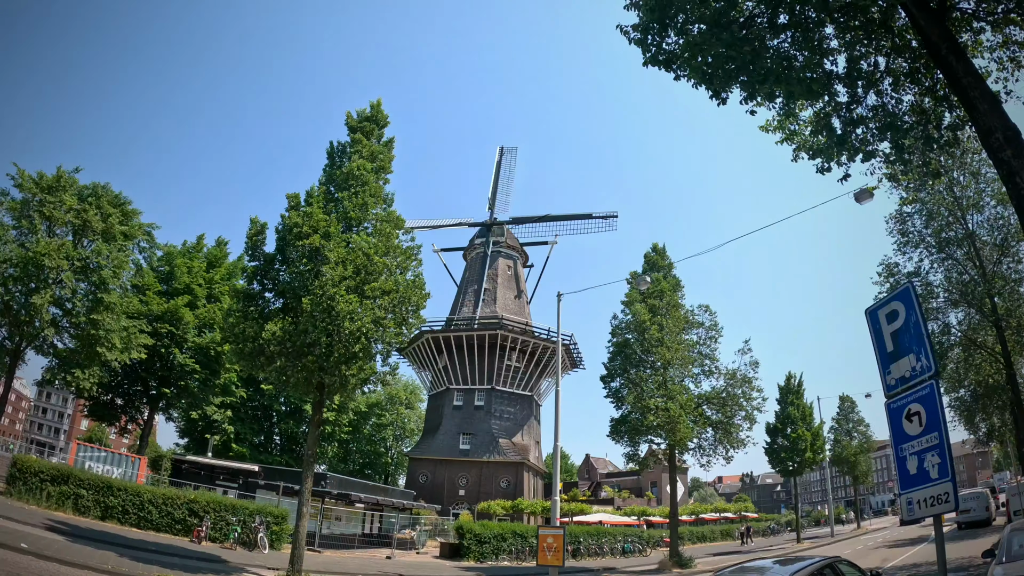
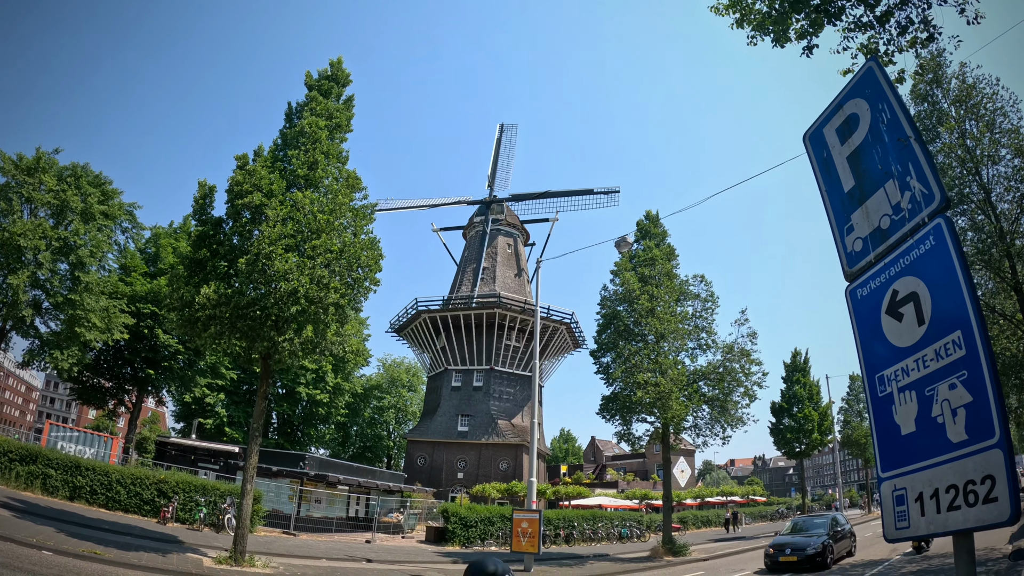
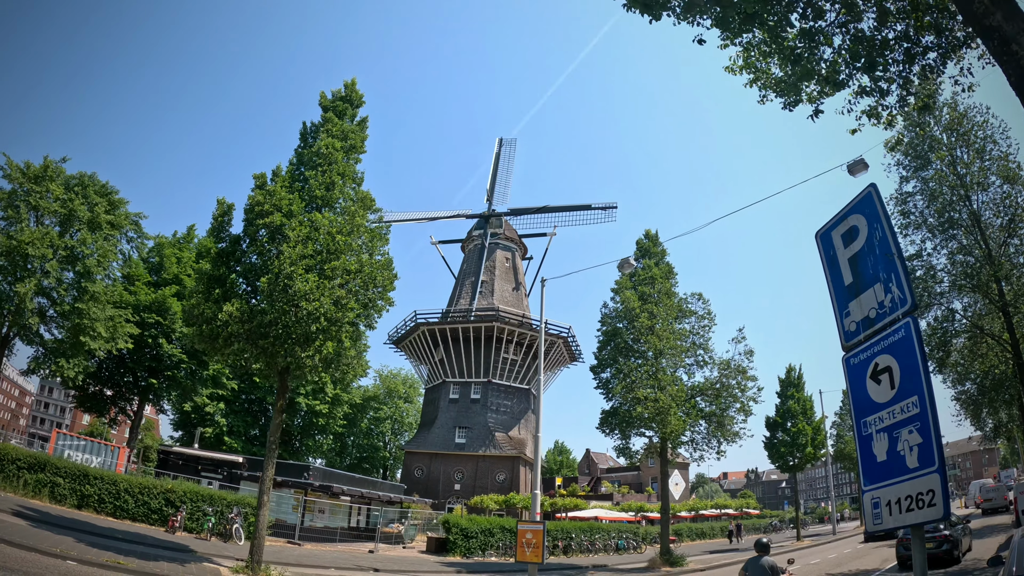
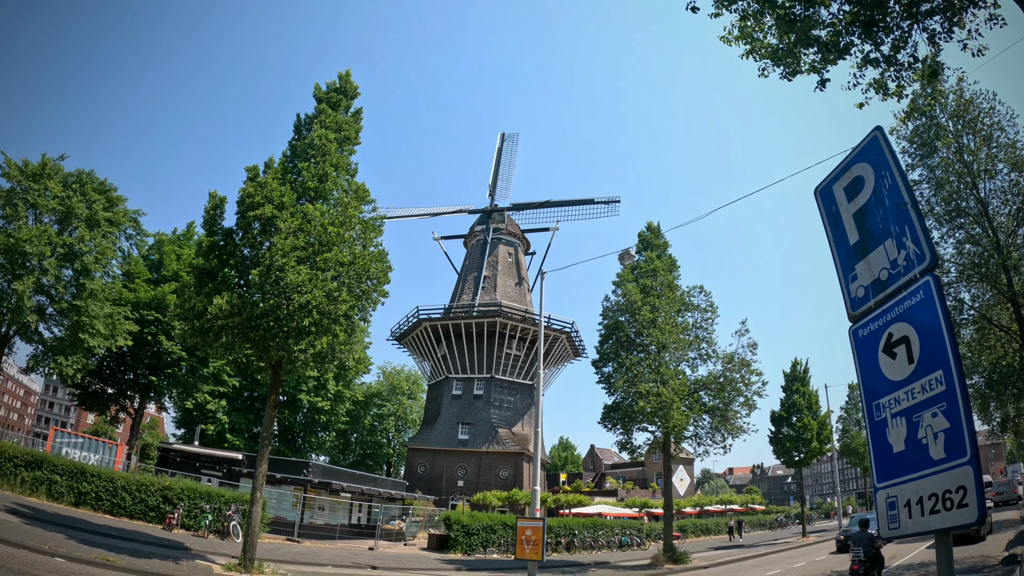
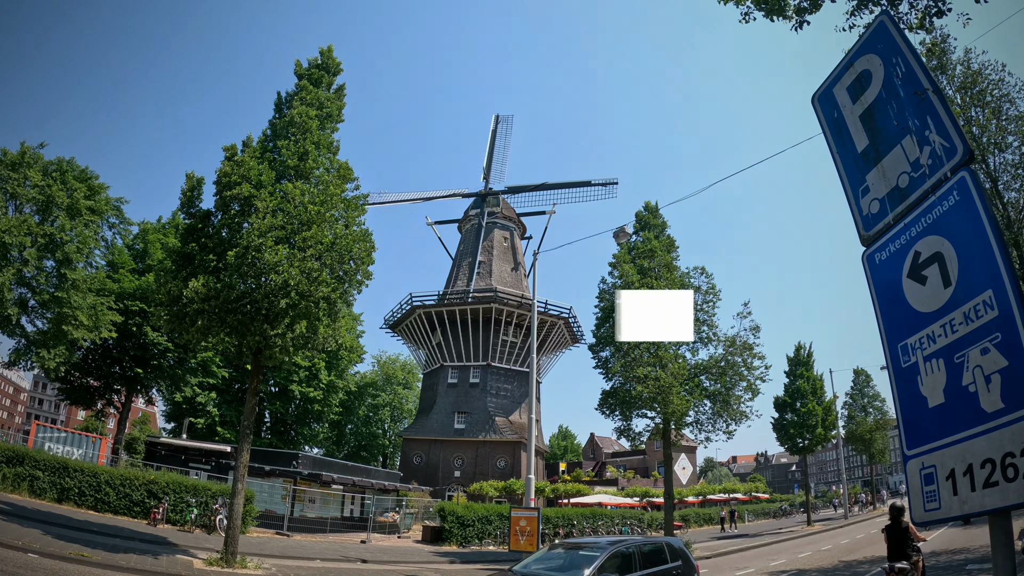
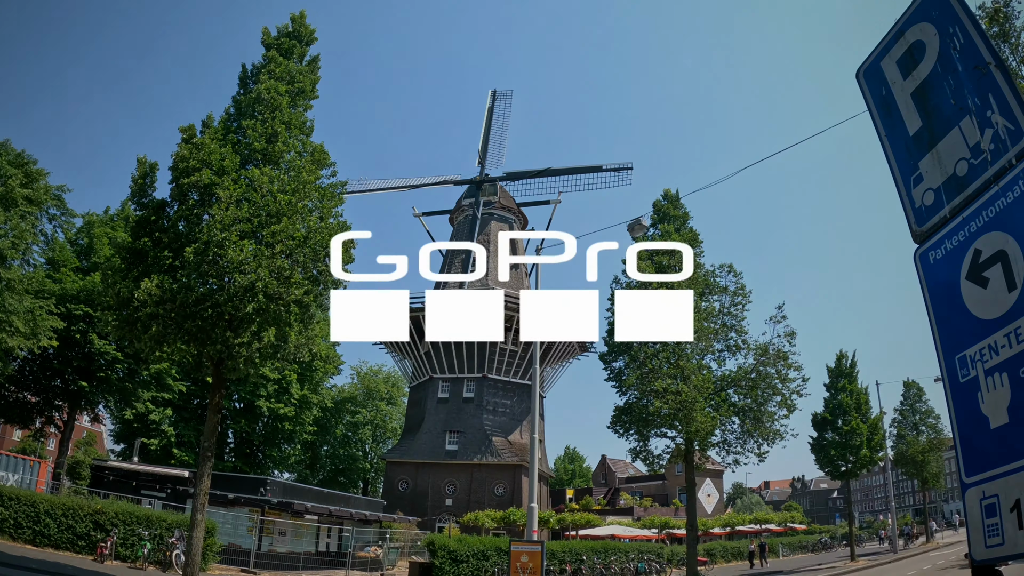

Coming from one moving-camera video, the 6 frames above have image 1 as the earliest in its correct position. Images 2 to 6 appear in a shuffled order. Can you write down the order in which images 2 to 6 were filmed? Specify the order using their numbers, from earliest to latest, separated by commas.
3, 4, 2, 5, 6
